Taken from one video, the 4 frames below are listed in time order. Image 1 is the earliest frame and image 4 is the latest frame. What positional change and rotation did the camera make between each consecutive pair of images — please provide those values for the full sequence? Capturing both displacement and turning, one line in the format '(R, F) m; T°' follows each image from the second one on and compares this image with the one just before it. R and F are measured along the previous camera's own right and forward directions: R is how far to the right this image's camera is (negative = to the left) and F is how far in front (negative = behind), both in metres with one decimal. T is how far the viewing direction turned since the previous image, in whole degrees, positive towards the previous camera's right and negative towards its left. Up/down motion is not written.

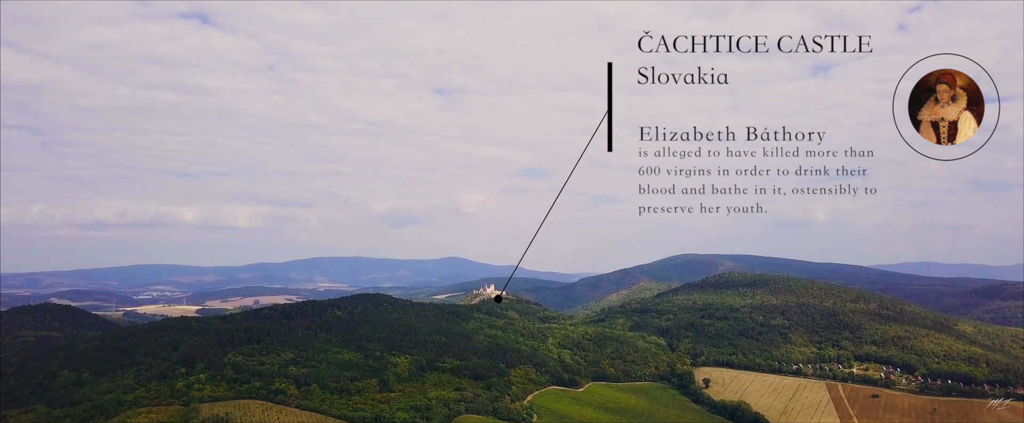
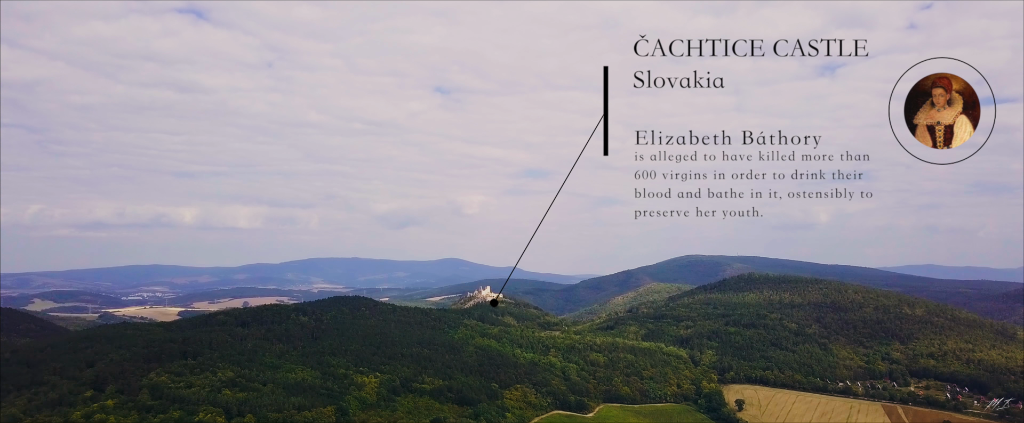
(+0.7, +14.9) m; 0°
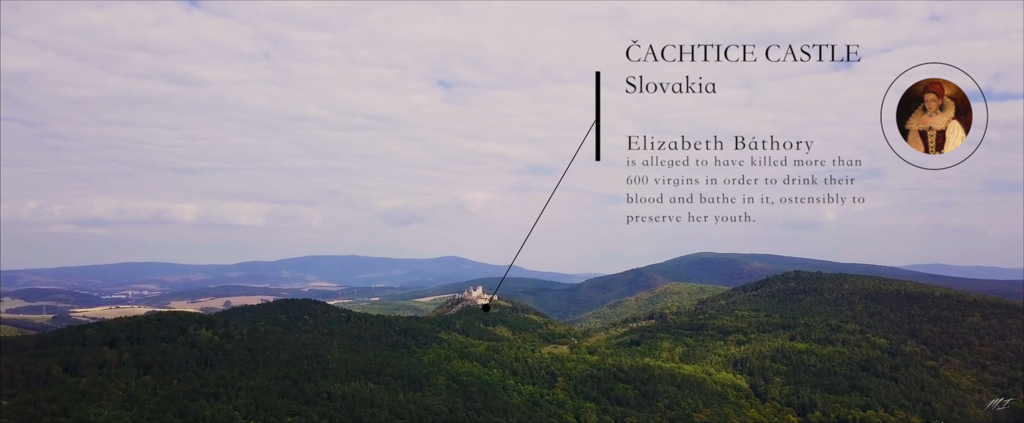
(+1.3, +26.1) m; 0°
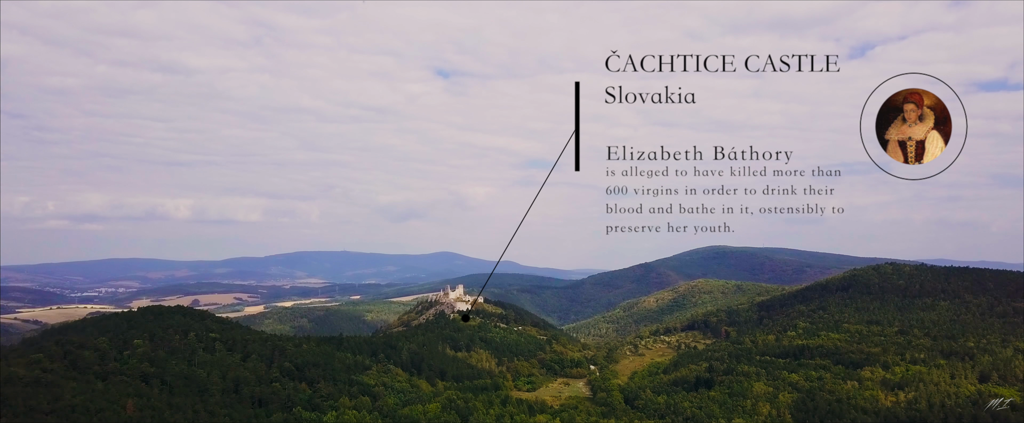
(+1.3, +33.3) m; 0°
